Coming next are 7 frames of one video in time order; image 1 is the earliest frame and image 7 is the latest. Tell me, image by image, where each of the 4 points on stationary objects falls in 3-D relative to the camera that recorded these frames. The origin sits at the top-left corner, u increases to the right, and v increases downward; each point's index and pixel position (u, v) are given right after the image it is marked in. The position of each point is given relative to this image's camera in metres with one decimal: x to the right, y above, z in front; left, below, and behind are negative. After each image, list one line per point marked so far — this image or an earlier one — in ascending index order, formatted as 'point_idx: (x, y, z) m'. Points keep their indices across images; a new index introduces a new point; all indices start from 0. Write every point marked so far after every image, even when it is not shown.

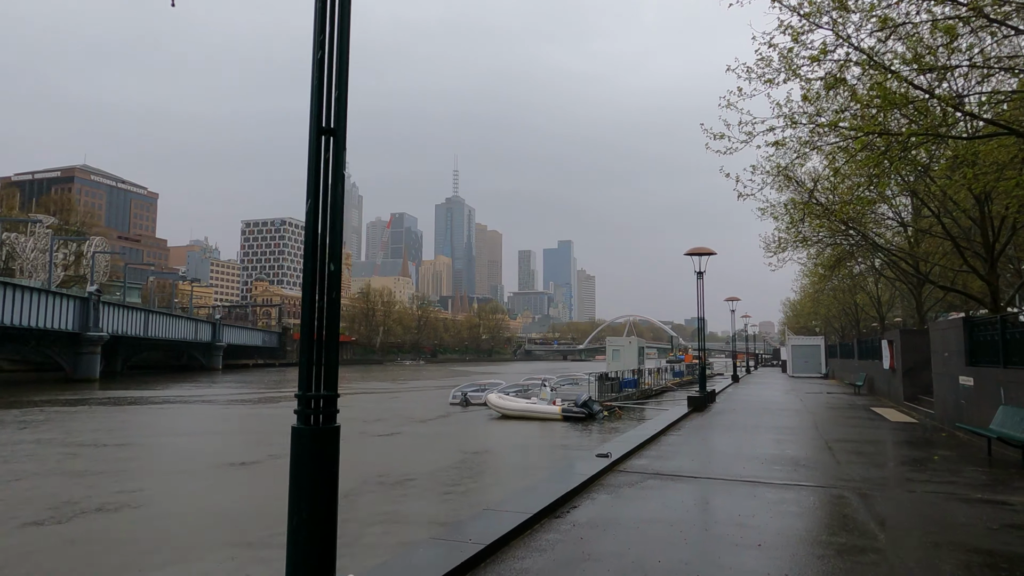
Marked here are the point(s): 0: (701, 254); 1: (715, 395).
0: (+5.2, +1.0, +18.3) m
1: (+6.0, -3.2, +19.7) m
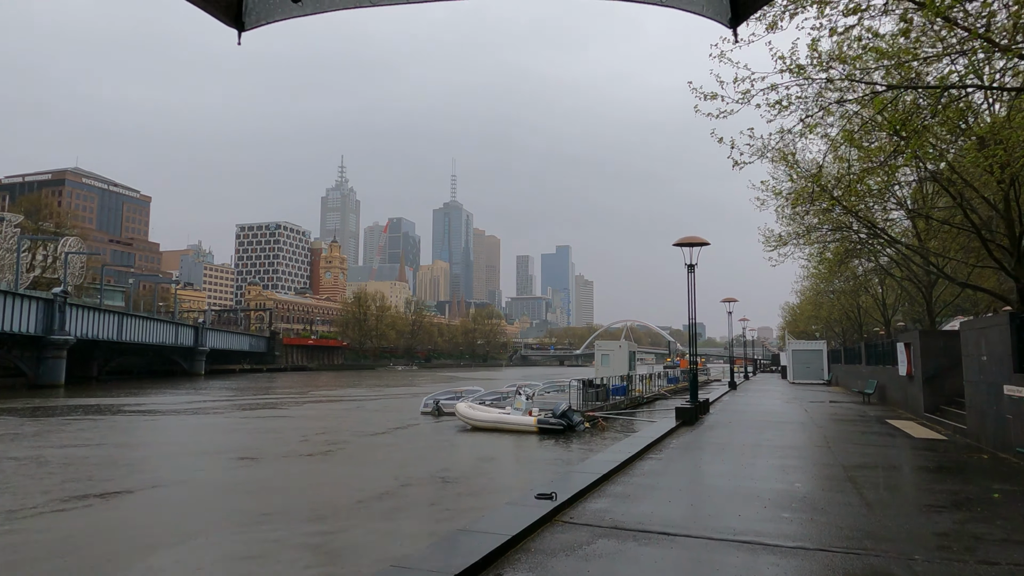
0: (+4.4, +1.1, +16.1) m
1: (+5.2, -3.1, +17.4) m
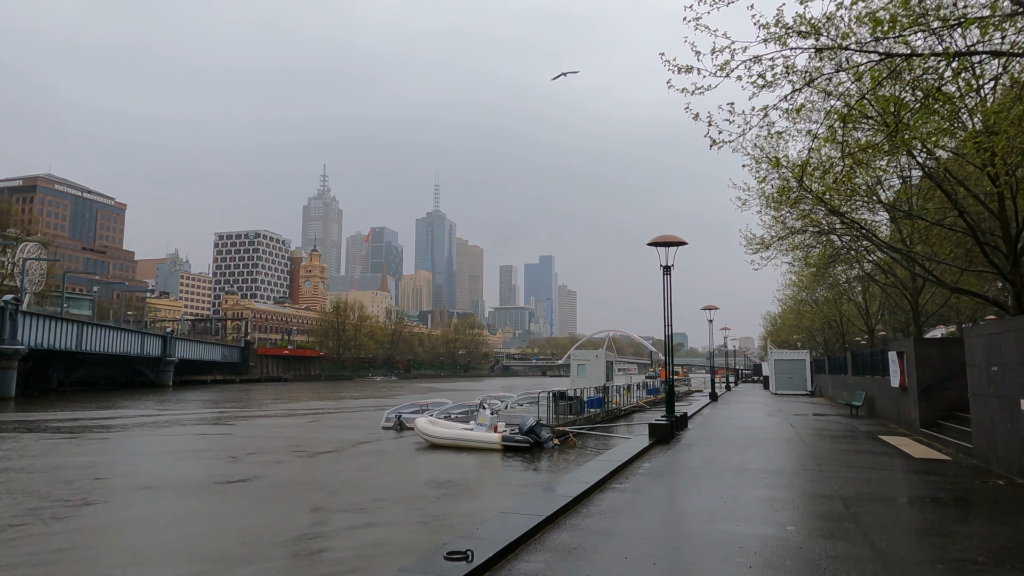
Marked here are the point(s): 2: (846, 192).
0: (+3.5, +1.0, +14.8) m
1: (+4.2, -3.2, +16.1) m
2: (+9.1, +2.6, +18.1) m
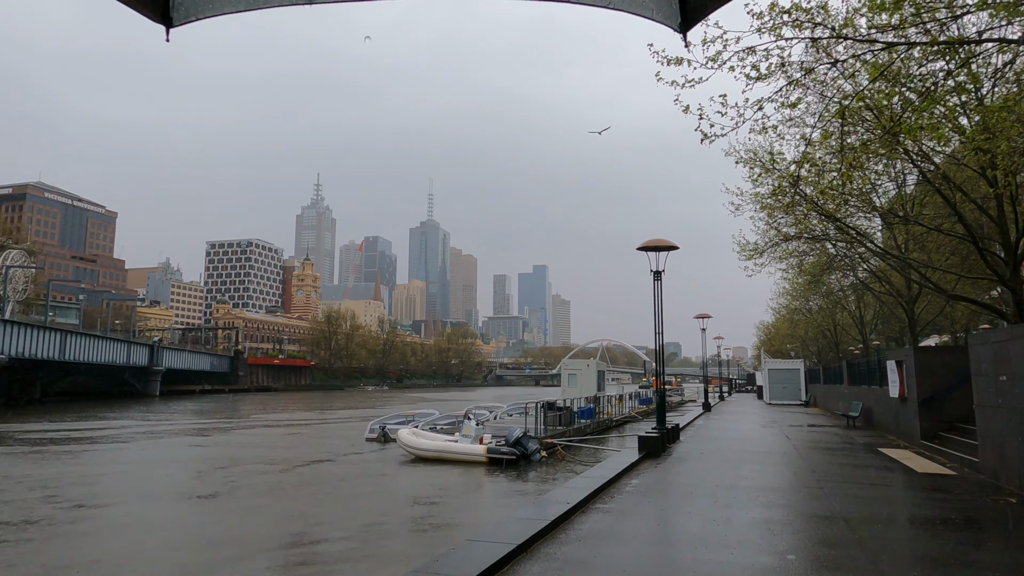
0: (+3.2, +0.9, +14.2) m
1: (+3.9, -3.3, +15.5) m
2: (+8.8, +2.4, +17.6) m
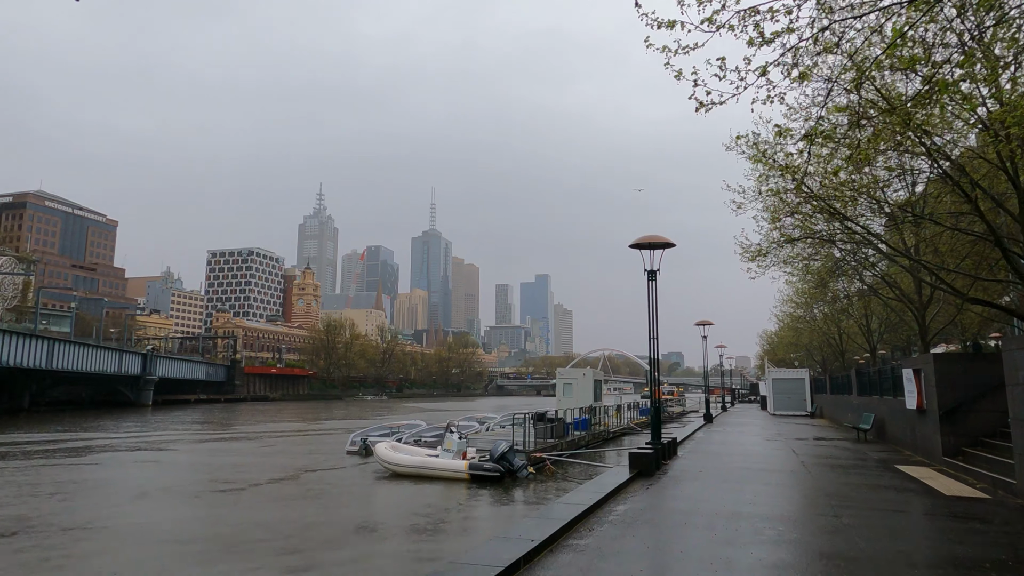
0: (+2.8, +0.9, +13.1) m
1: (+3.5, -3.4, +14.2) m
2: (+8.4, +2.3, +16.4) m
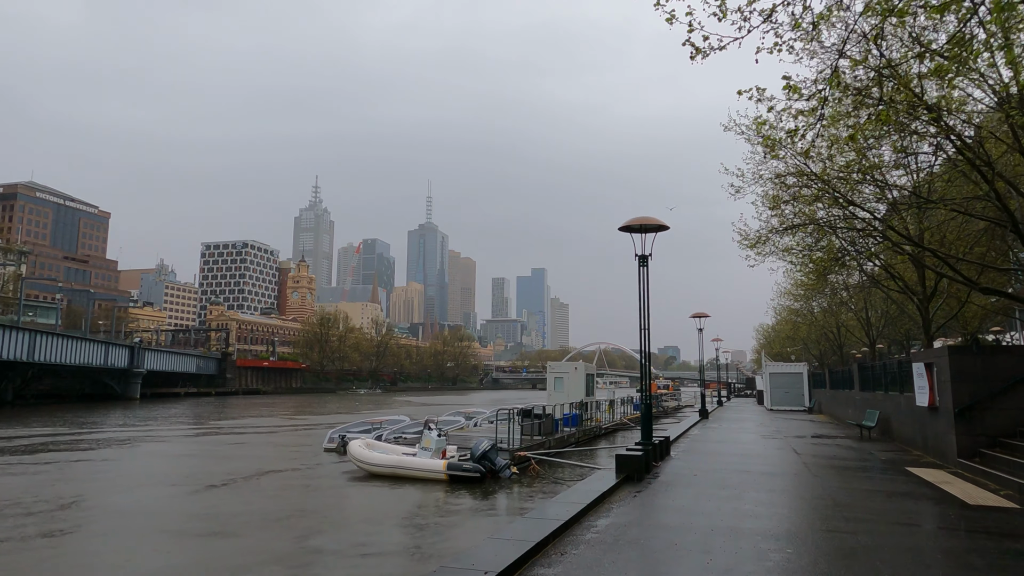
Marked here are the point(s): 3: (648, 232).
0: (+2.4, +1.1, +12.0) m
1: (+3.1, -3.1, +13.2) m
2: (+8.0, +2.6, +15.4) m
3: (+2.5, +1.0, +12.3) m
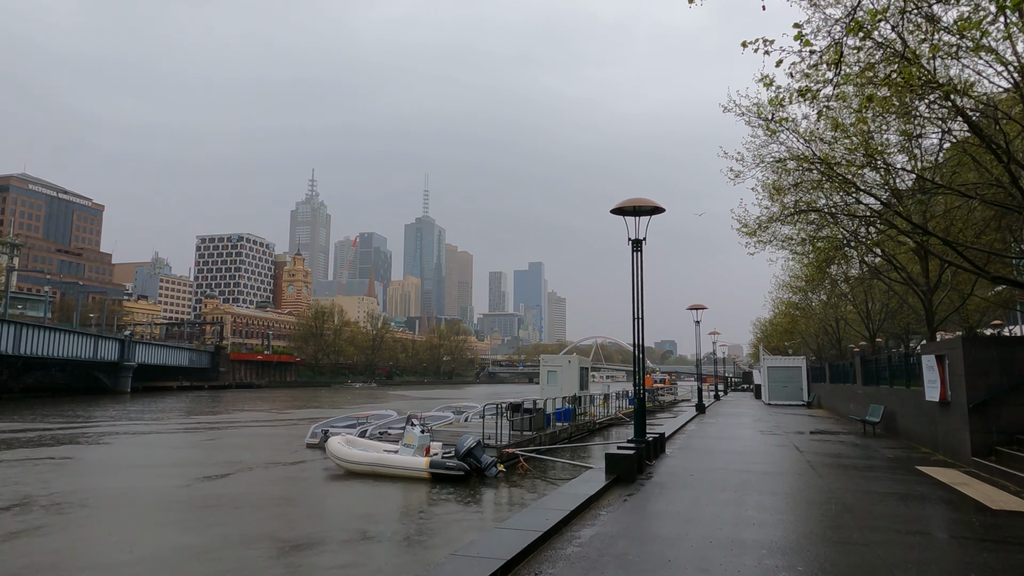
0: (+2.2, +1.3, +11.3) m
1: (+2.8, -2.9, +12.5) m
2: (+7.8, +2.9, +14.7) m
3: (+2.3, +1.2, +11.5) m
